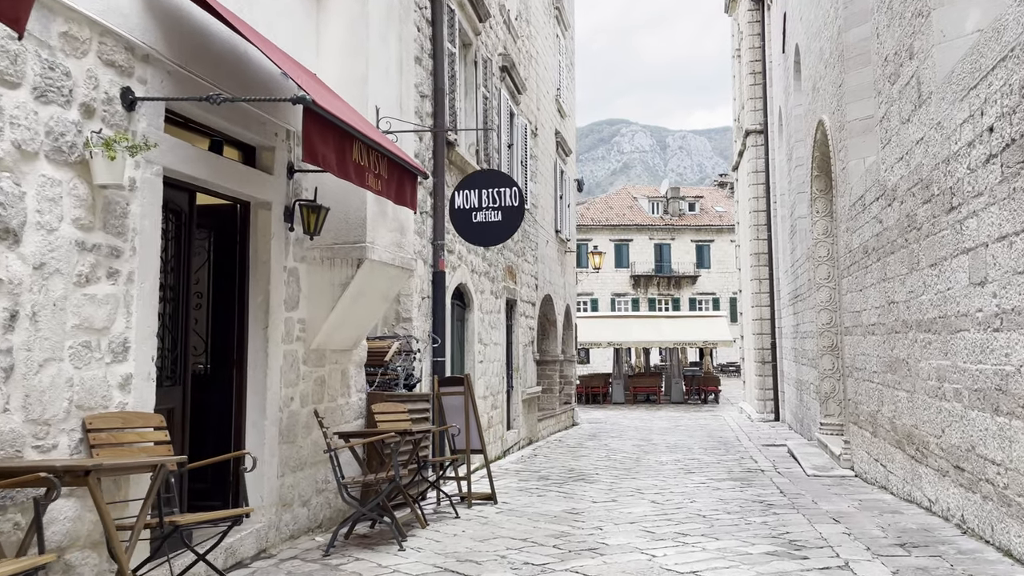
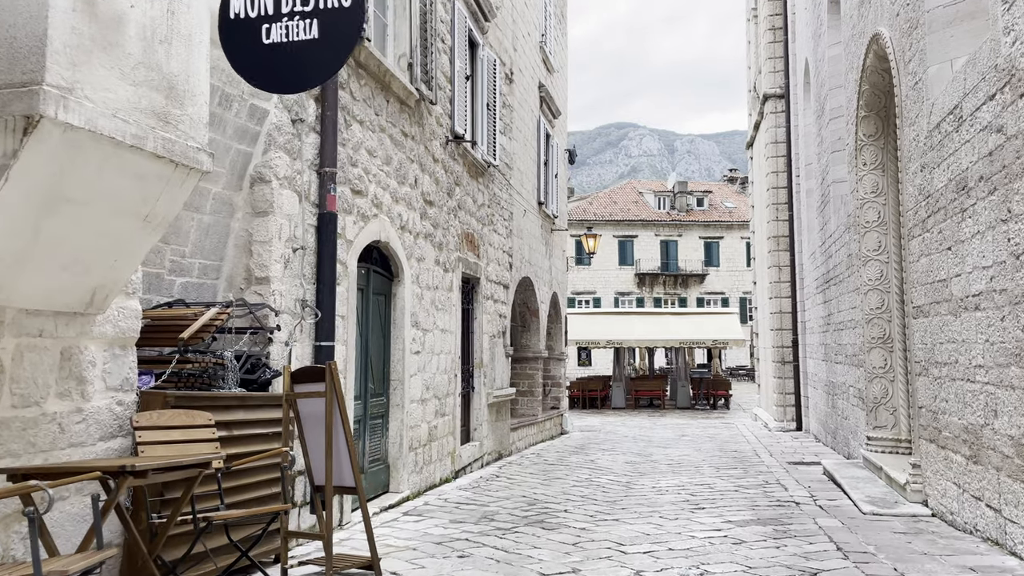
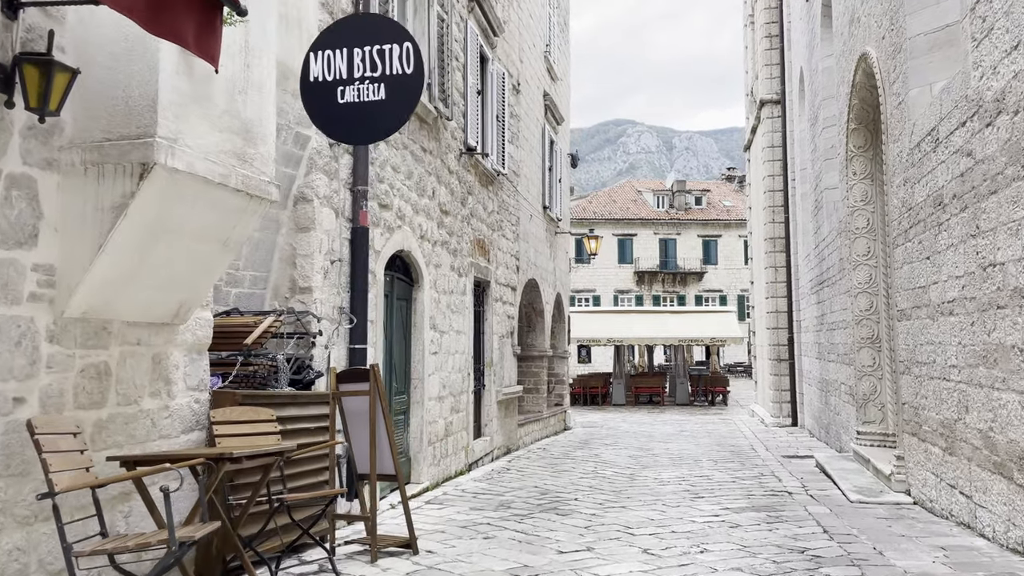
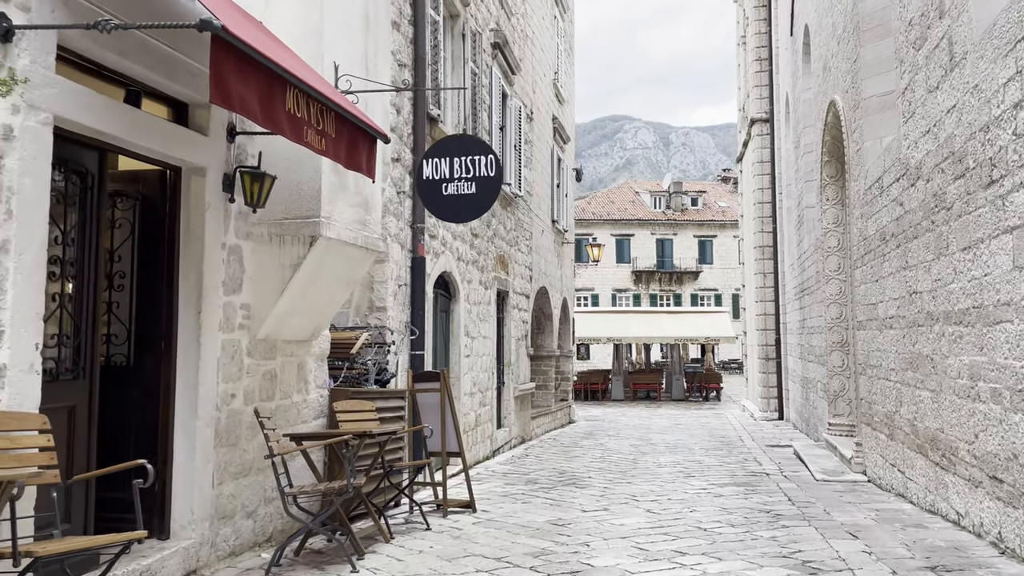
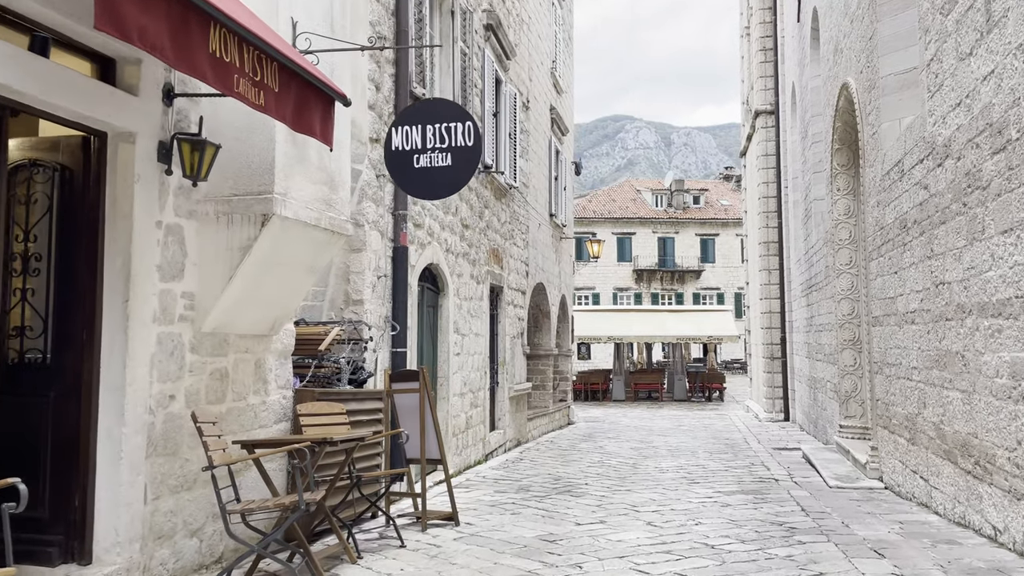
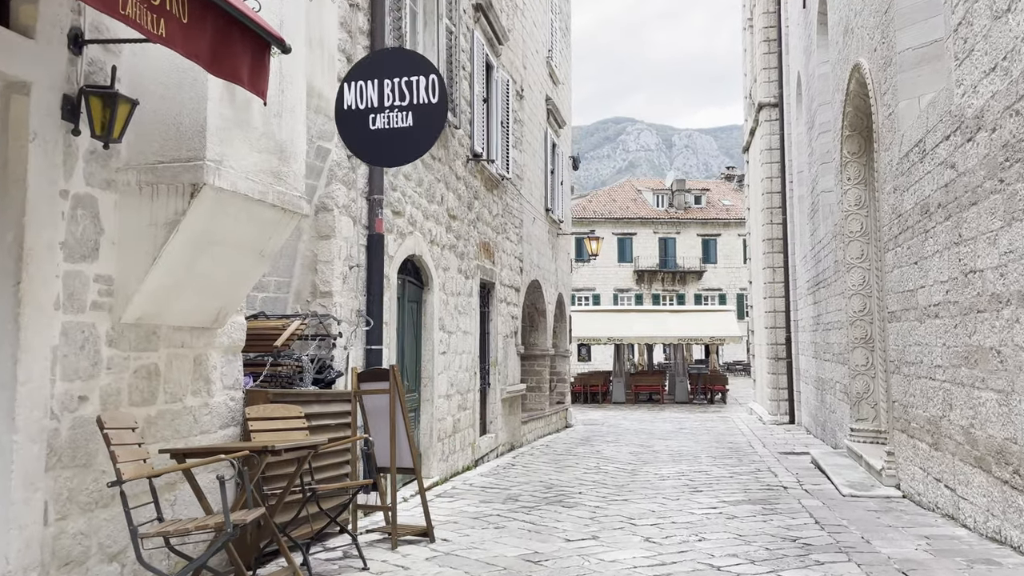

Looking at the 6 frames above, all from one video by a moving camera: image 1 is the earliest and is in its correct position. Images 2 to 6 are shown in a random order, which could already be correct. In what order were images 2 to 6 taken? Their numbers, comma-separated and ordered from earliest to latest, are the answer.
4, 5, 6, 3, 2
